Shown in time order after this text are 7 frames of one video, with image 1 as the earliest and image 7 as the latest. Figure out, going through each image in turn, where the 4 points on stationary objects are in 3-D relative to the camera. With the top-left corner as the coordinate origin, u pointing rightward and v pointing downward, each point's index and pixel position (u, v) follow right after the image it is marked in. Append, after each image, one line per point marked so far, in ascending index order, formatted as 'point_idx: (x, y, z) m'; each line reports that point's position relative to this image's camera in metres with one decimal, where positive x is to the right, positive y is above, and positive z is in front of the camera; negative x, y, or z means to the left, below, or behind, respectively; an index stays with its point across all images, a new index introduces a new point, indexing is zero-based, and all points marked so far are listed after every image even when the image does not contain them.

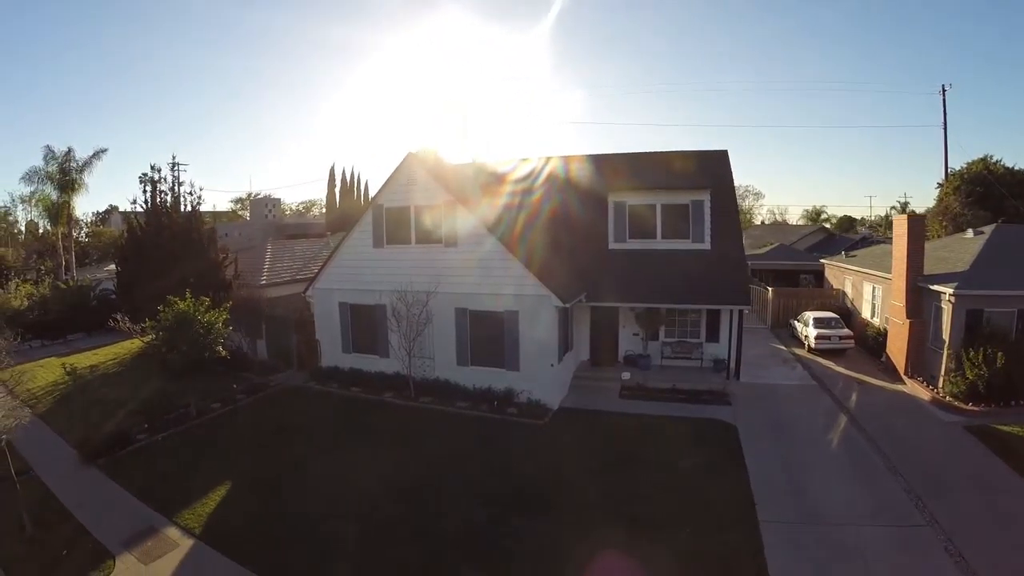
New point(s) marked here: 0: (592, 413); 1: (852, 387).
0: (+2.1, -3.3, +13.7) m
1: (+8.7, -2.6, +13.4) m
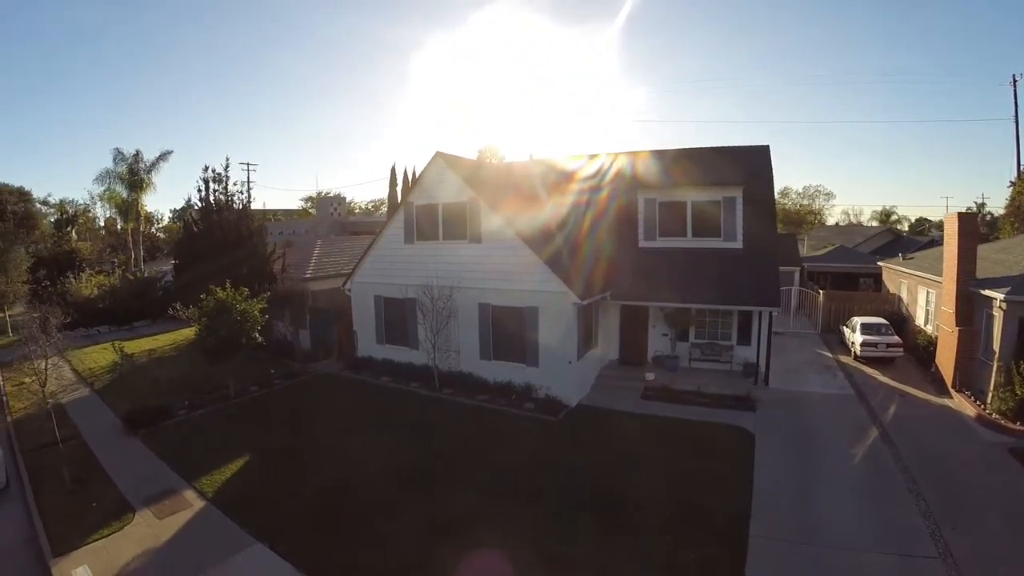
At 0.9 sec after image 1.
0: (+2.5, -3.2, +13.4) m
1: (+9.0, -2.7, +12.3) m
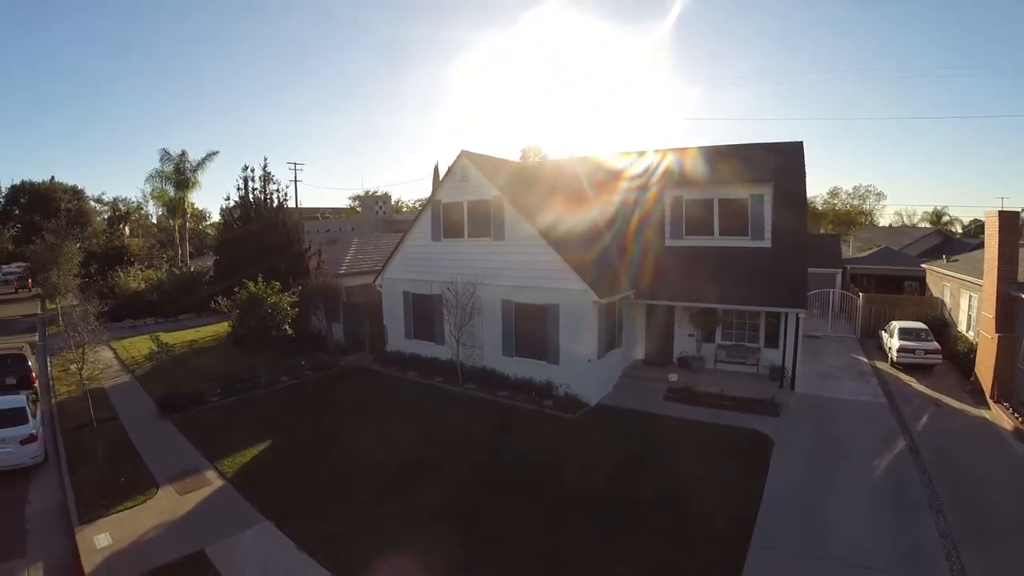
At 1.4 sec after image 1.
0: (+2.9, -3.2, +13.3) m
1: (+9.4, -2.8, +11.8) m
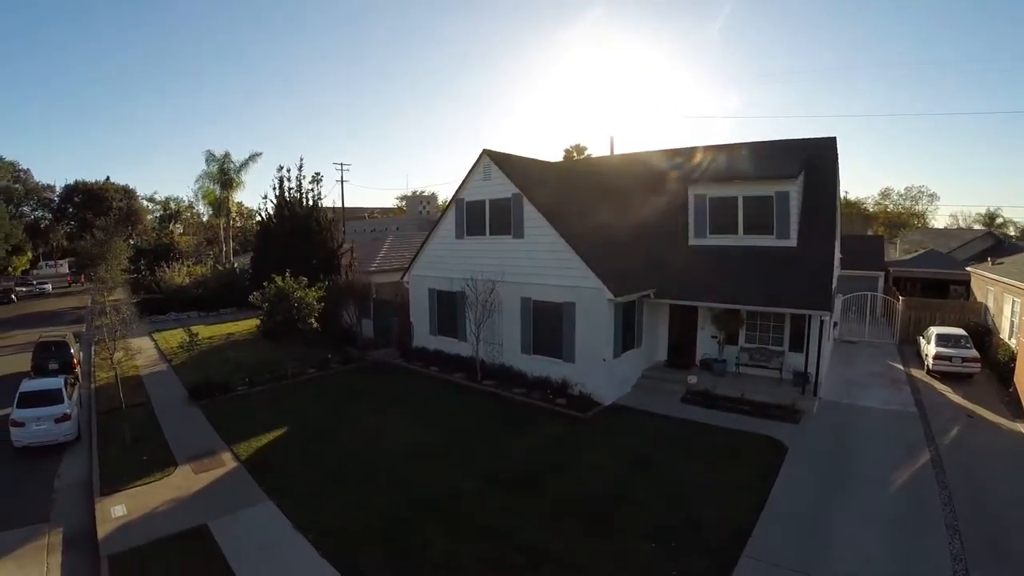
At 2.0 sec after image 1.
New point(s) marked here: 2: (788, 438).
0: (+3.2, -3.2, +13.2) m
1: (+9.6, -2.9, +11.1) m
2: (+5.8, -3.2, +11.0) m
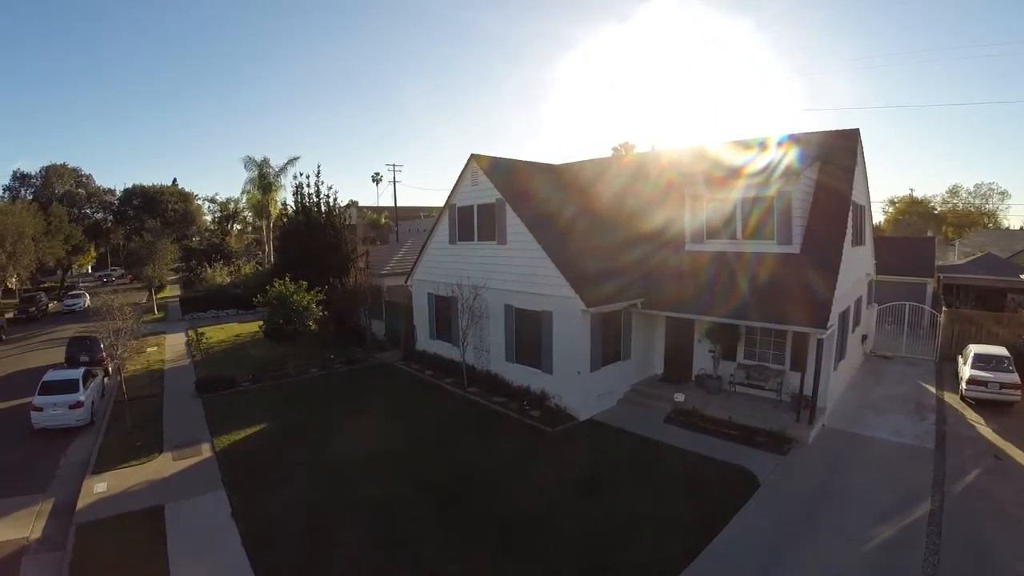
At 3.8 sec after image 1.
0: (+2.4, -3.4, +12.1) m
1: (+8.5, -3.2, +9.4) m
2: (+4.7, -3.4, +9.7) m
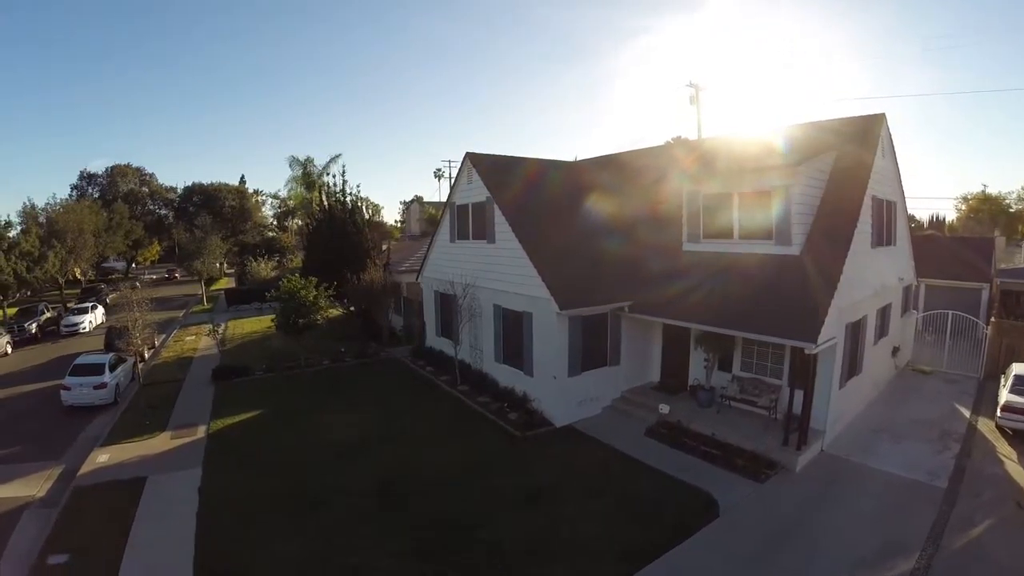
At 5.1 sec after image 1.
0: (+1.7, -3.4, +11.3) m
1: (+7.4, -3.3, +7.9) m
2: (+3.7, -3.5, +8.6) m
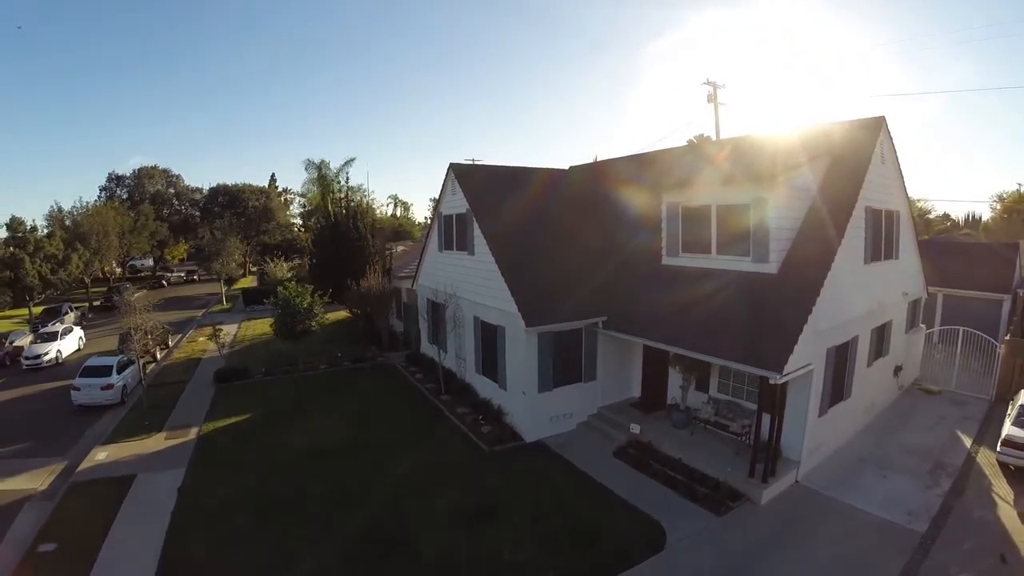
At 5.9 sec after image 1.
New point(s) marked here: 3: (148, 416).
0: (+0.9, -3.8, +10.9) m
1: (+6.4, -3.7, +7.1) m
2: (+2.7, -3.9, +8.1) m
3: (-12.3, -4.5, +17.3) m
